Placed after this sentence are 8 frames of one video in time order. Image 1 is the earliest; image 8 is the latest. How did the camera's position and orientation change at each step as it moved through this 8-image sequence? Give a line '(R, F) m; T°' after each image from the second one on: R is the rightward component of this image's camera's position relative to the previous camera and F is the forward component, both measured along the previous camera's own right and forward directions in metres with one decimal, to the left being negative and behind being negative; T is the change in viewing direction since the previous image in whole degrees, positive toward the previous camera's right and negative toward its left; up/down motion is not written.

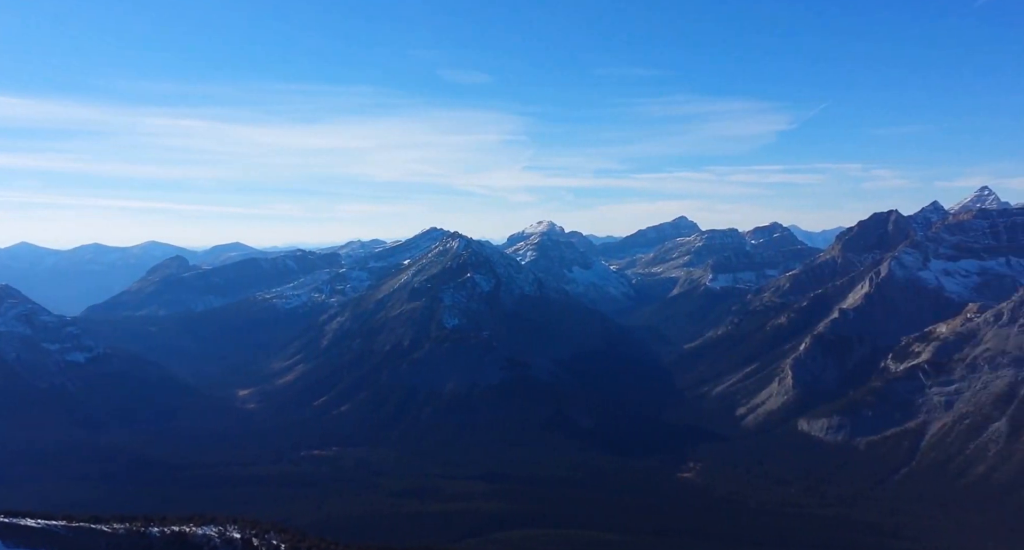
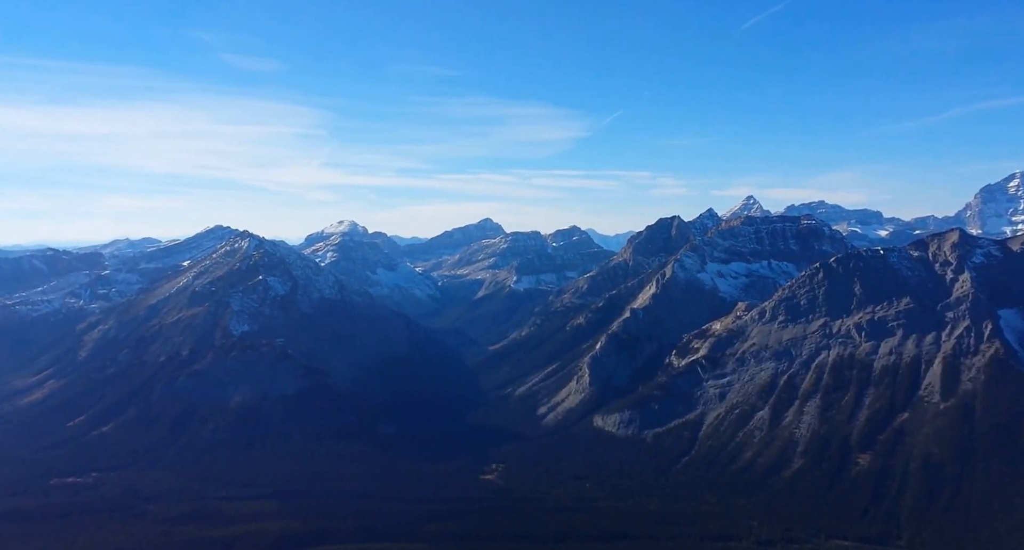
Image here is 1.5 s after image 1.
(+3.9, +0.4) m; +13°
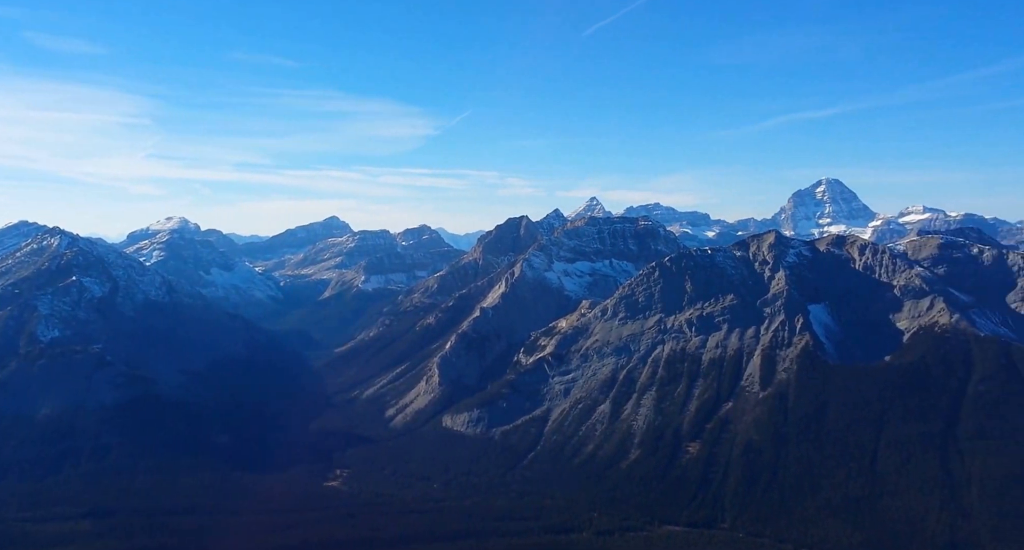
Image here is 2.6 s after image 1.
(+1.8, +0.5) m; +11°
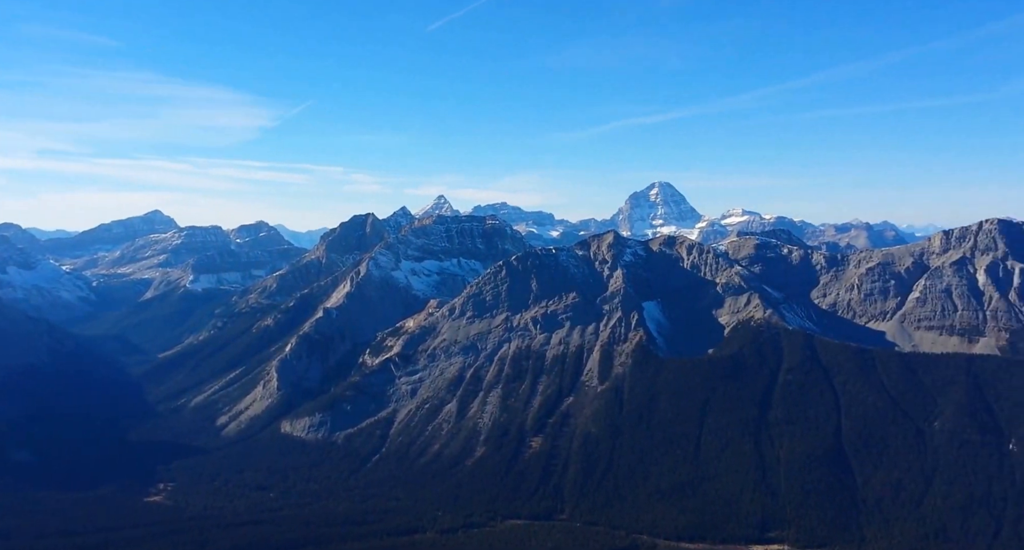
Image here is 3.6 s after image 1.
(+1.6, +0.2) m; +11°
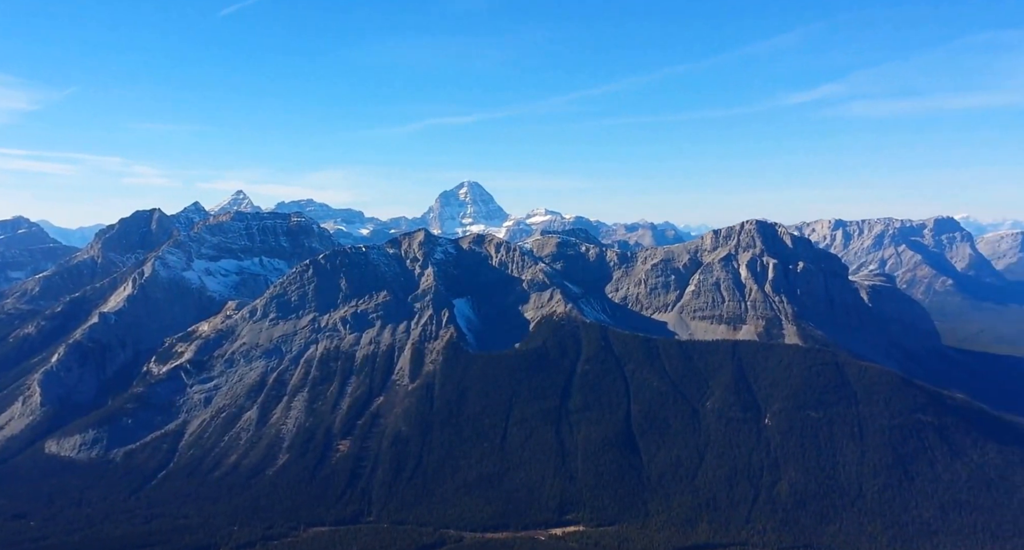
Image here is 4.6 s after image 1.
(+2.4, -1.1) m; +13°
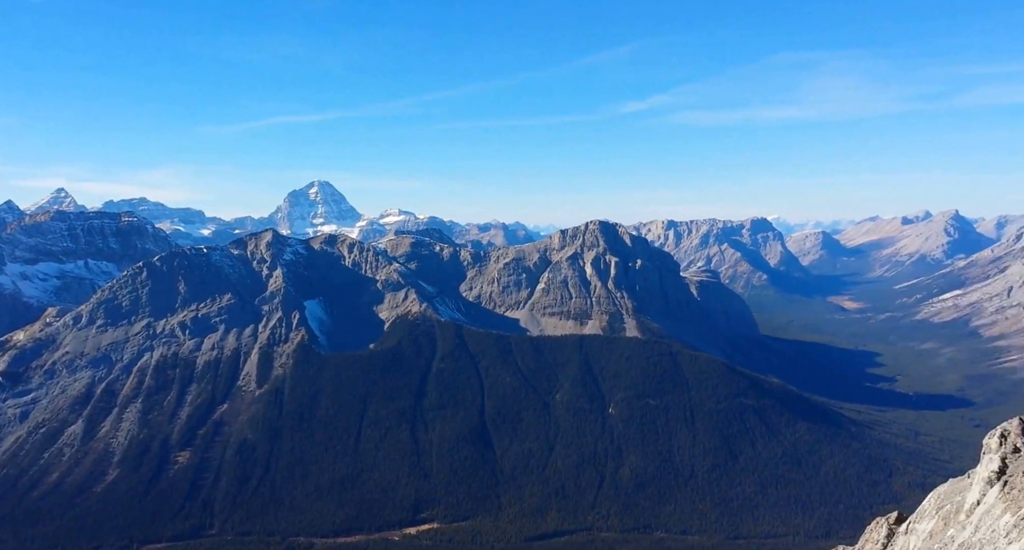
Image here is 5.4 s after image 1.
(+1.5, -3.3) m; +10°
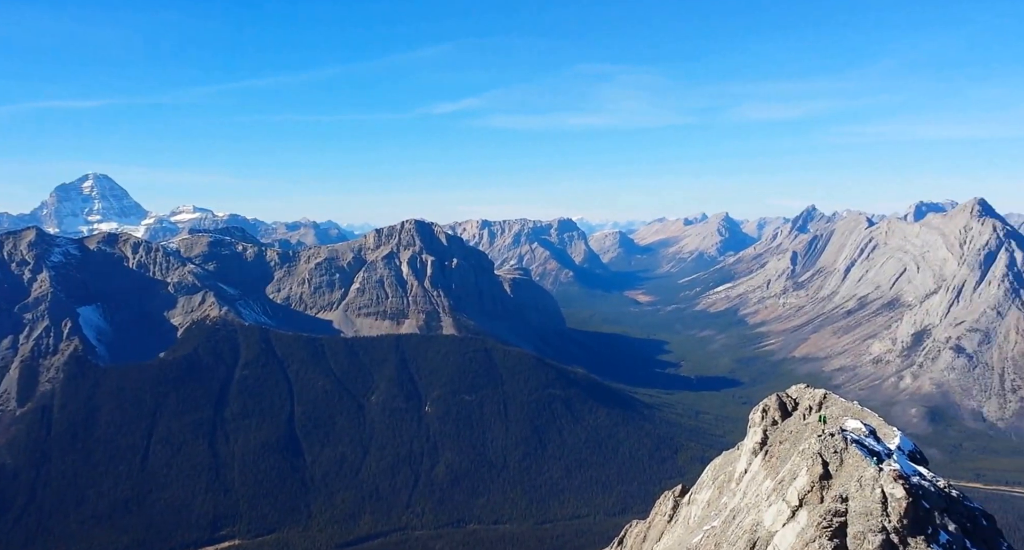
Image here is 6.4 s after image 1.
(+1.5, -2.8) m; +13°
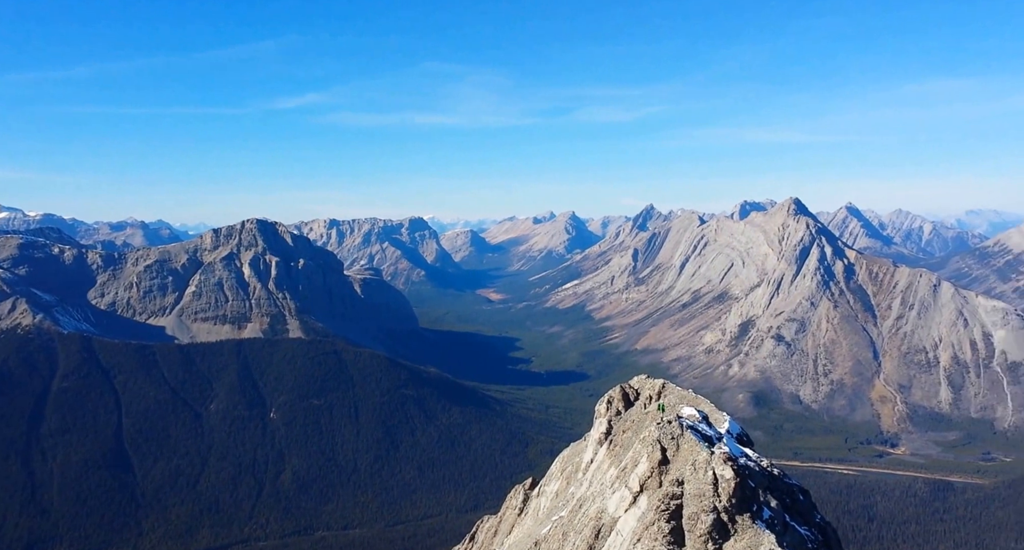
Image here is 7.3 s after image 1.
(+0.8, +0.3) m; +10°
